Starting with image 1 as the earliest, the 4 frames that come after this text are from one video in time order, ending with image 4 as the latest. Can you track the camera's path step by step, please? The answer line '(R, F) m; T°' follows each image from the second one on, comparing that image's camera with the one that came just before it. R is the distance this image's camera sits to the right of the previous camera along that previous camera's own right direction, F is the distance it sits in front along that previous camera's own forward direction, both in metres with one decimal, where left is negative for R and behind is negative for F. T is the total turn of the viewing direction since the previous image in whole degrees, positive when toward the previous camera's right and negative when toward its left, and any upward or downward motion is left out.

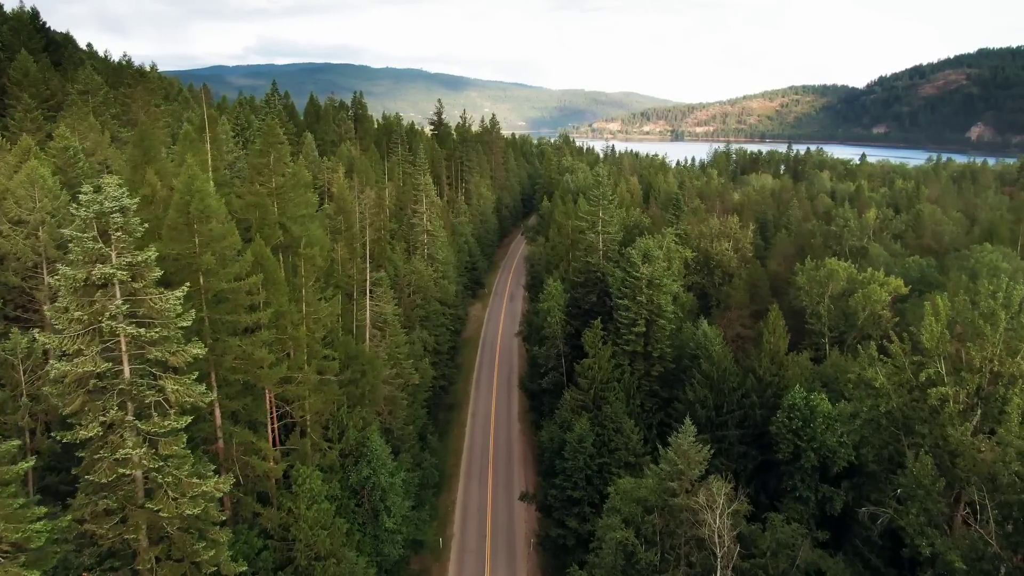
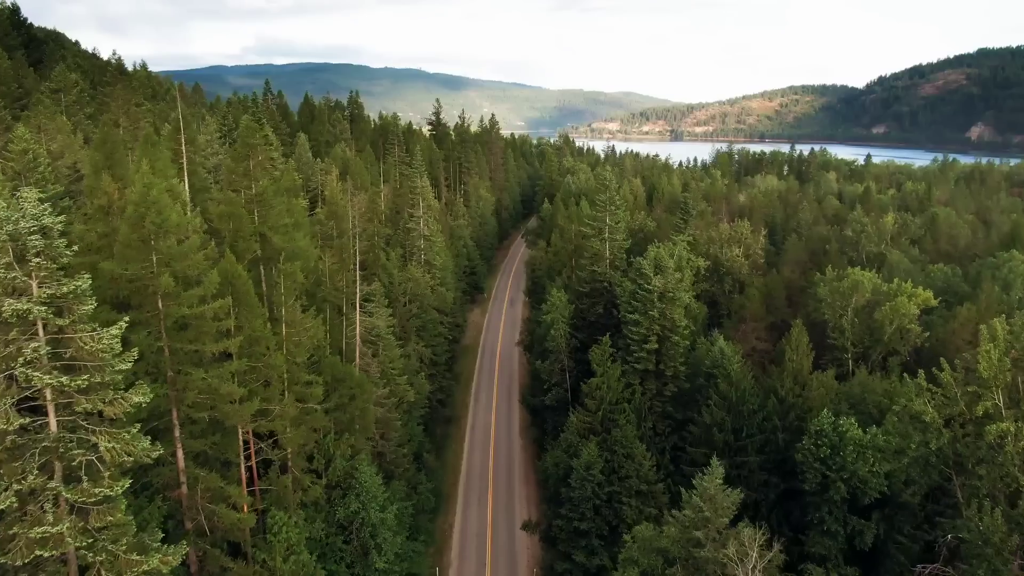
(-0.2, +3.3) m; 0°
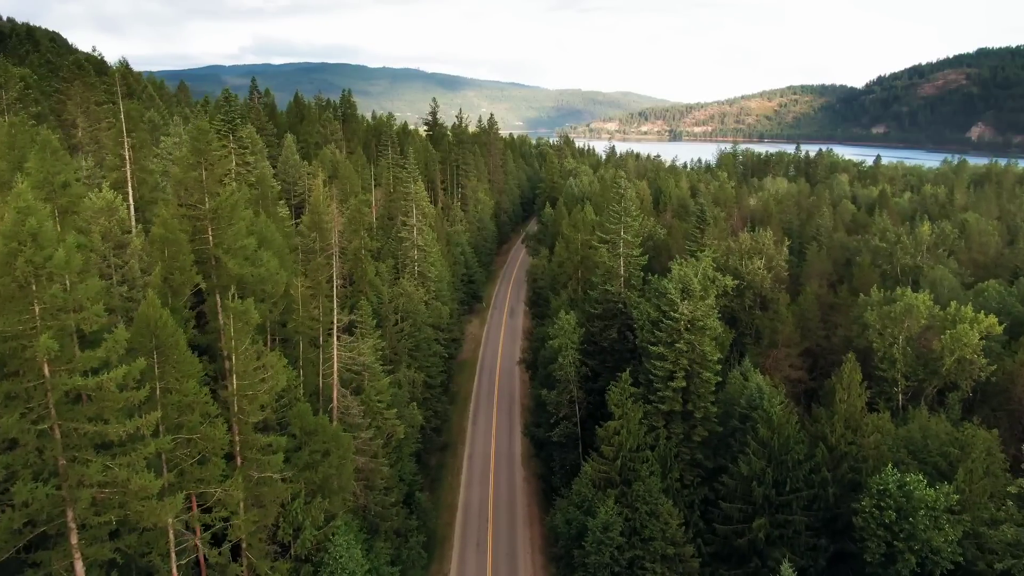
(-0.4, +6.0) m; 0°
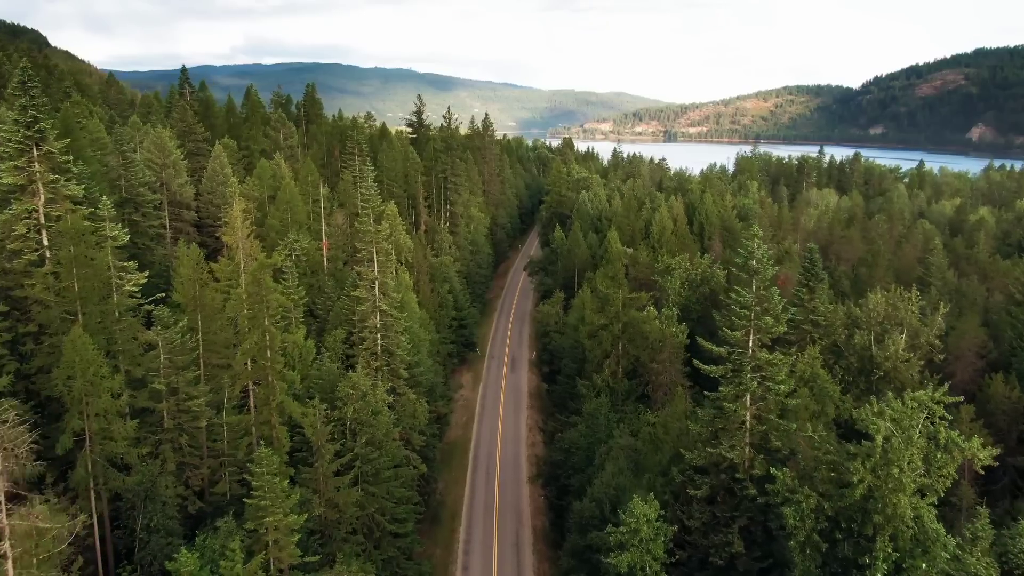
(-1.5, +23.0) m; +1°
